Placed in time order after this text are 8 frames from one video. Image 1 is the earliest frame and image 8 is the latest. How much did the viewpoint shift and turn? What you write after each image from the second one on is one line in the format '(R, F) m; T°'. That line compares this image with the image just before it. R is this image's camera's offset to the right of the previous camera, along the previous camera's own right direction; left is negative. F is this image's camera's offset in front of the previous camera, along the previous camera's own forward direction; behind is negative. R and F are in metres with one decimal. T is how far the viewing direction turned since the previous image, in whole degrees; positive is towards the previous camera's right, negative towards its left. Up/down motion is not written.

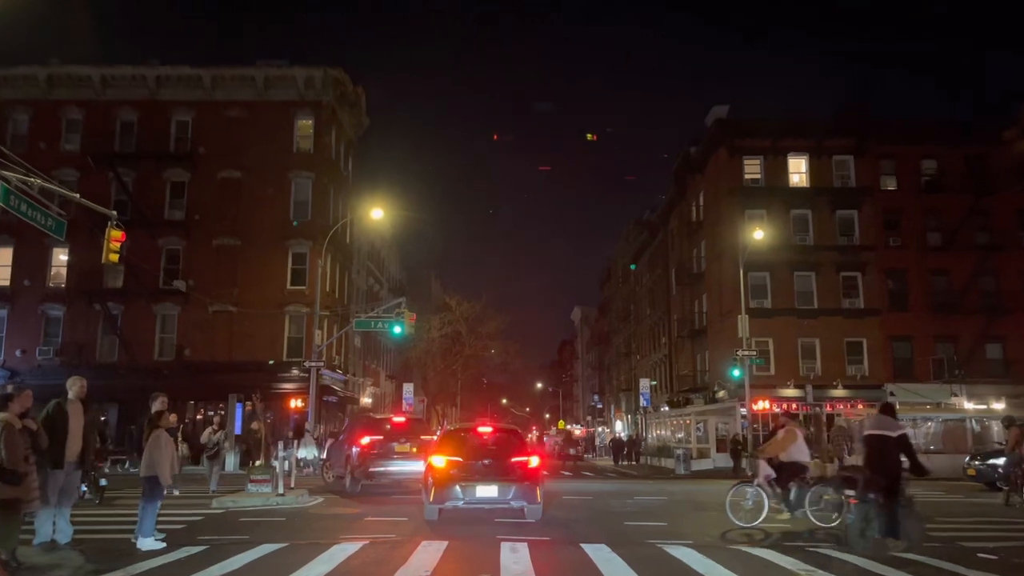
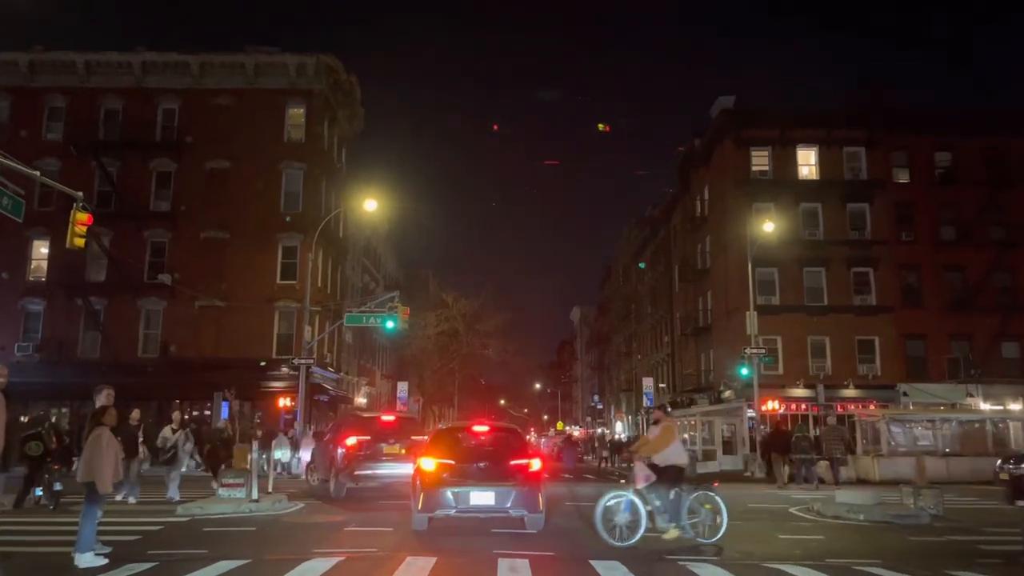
(+0.1, +1.5) m; 0°
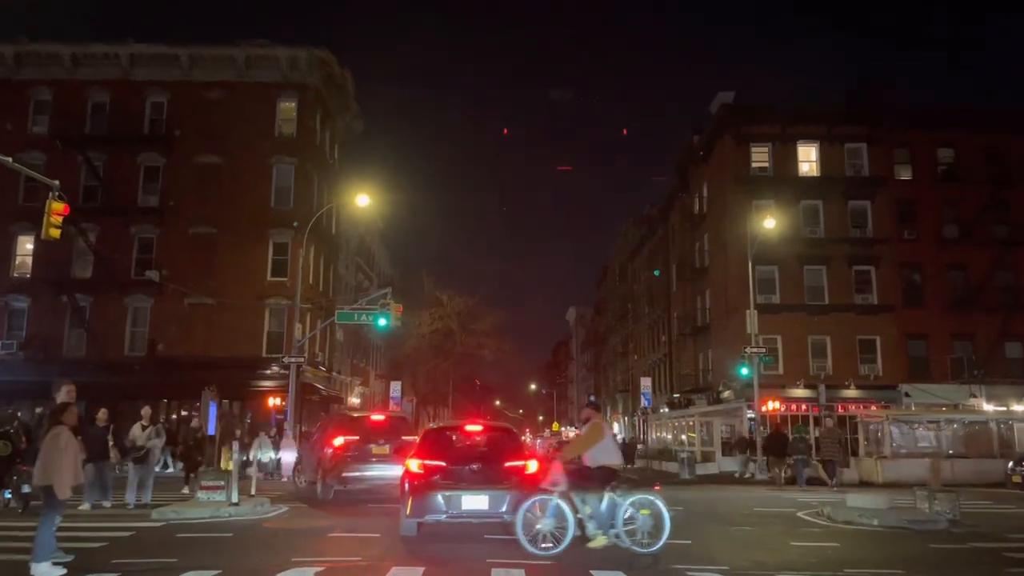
(0.0, +0.8) m; 0°
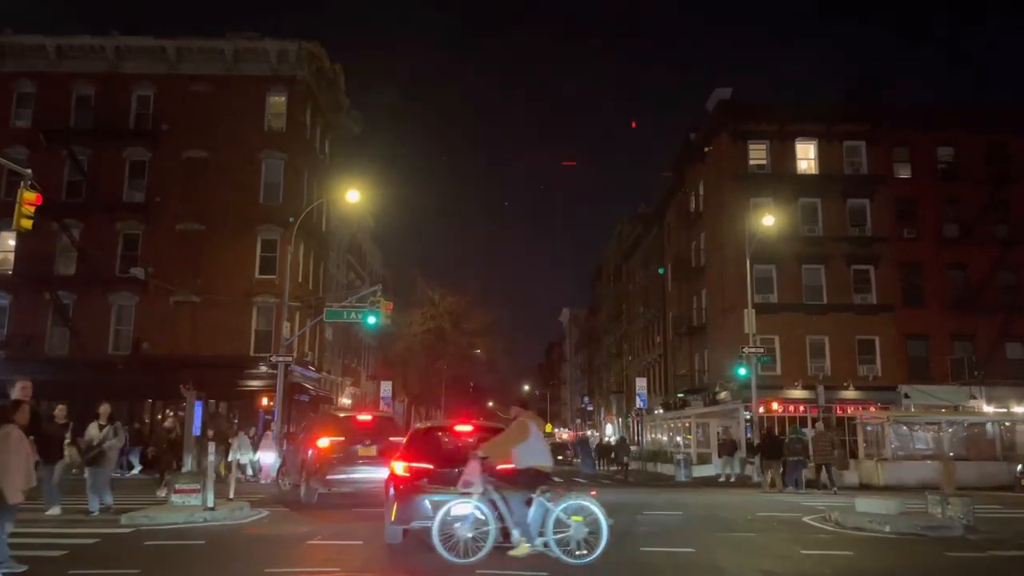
(0.0, +0.7) m; 0°
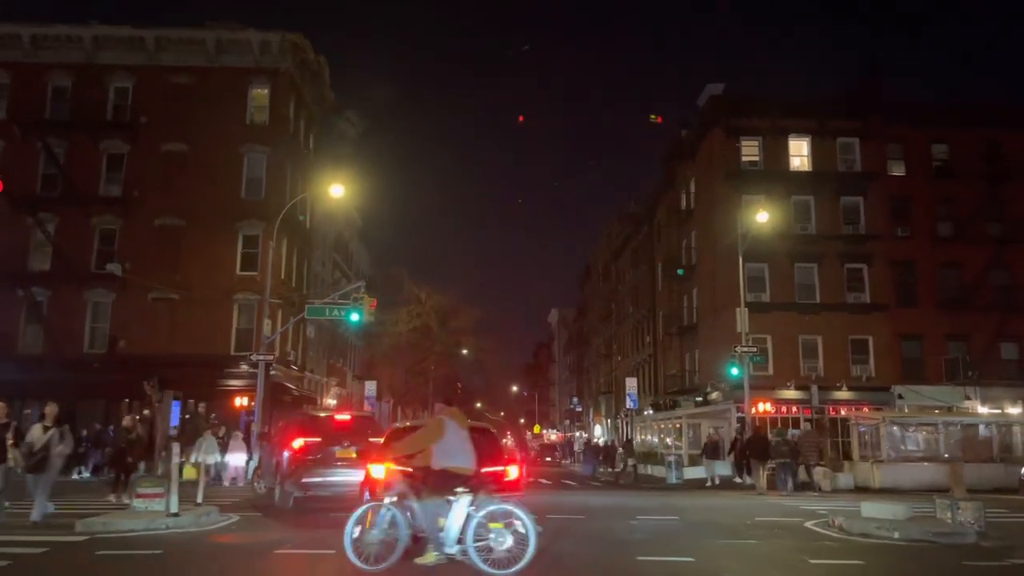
(0.0, +0.8) m; +1°
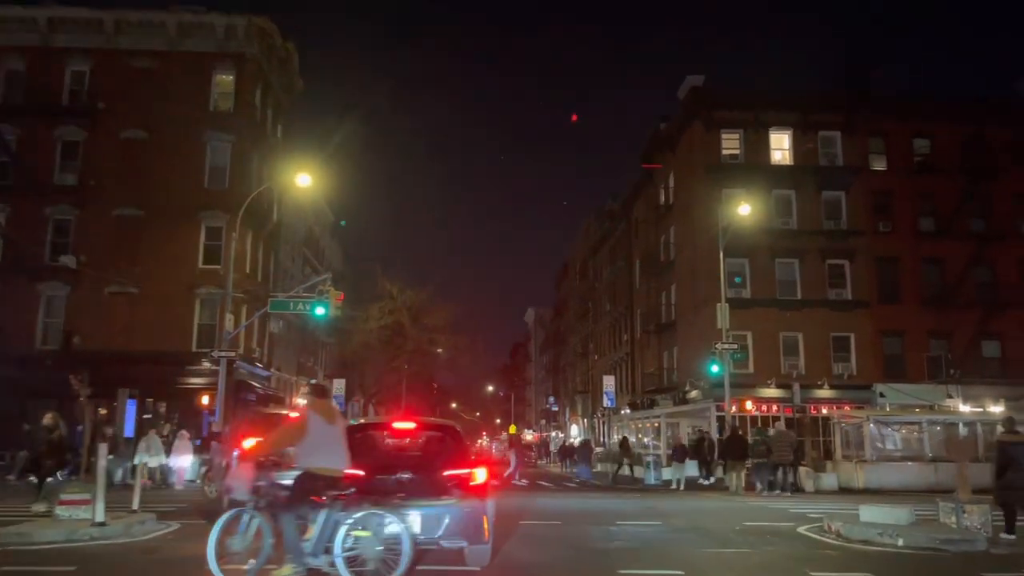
(+0.1, +1.2) m; +2°
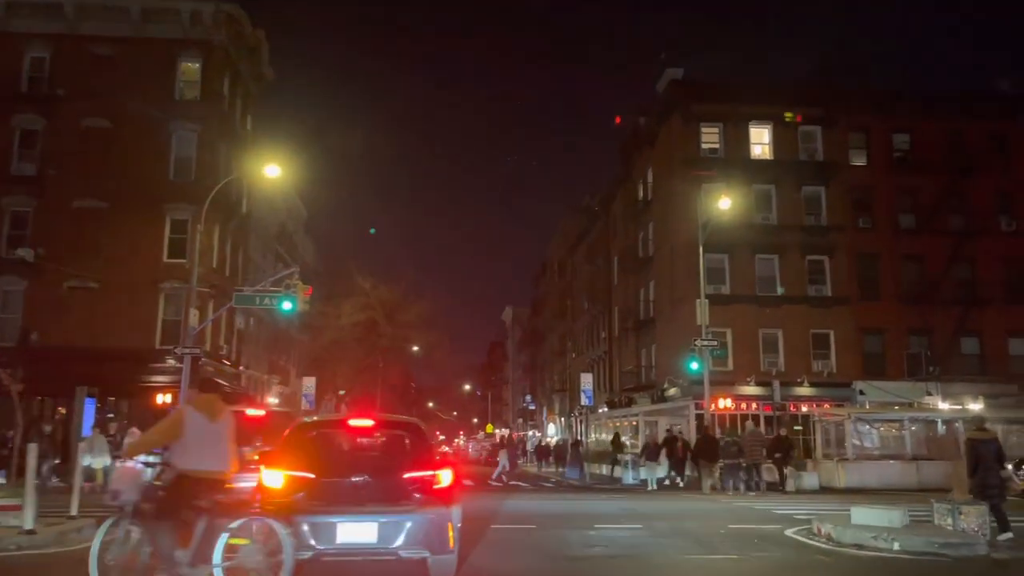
(+0.1, +0.8) m; +2°
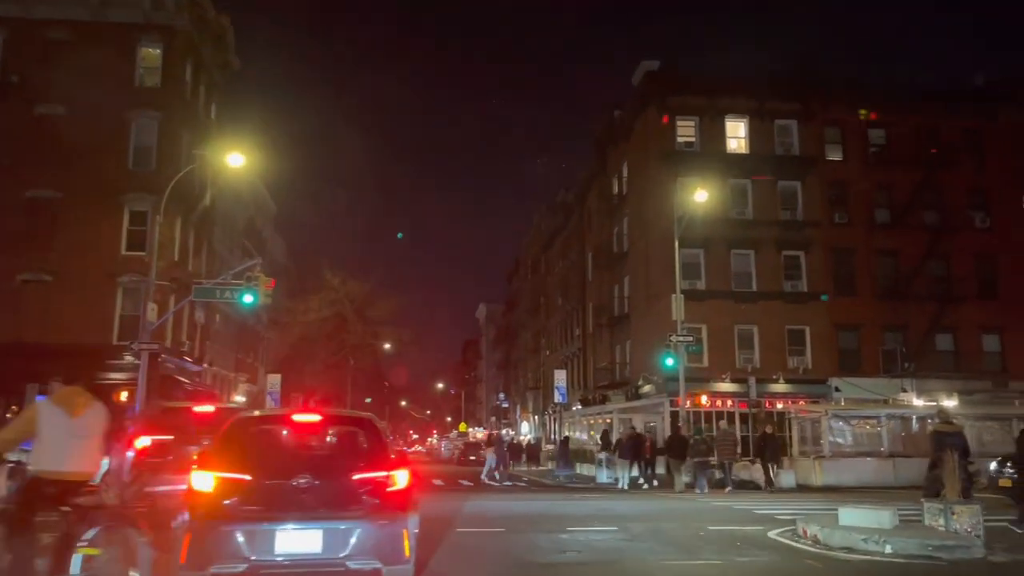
(+0.1, +0.8) m; +2°
